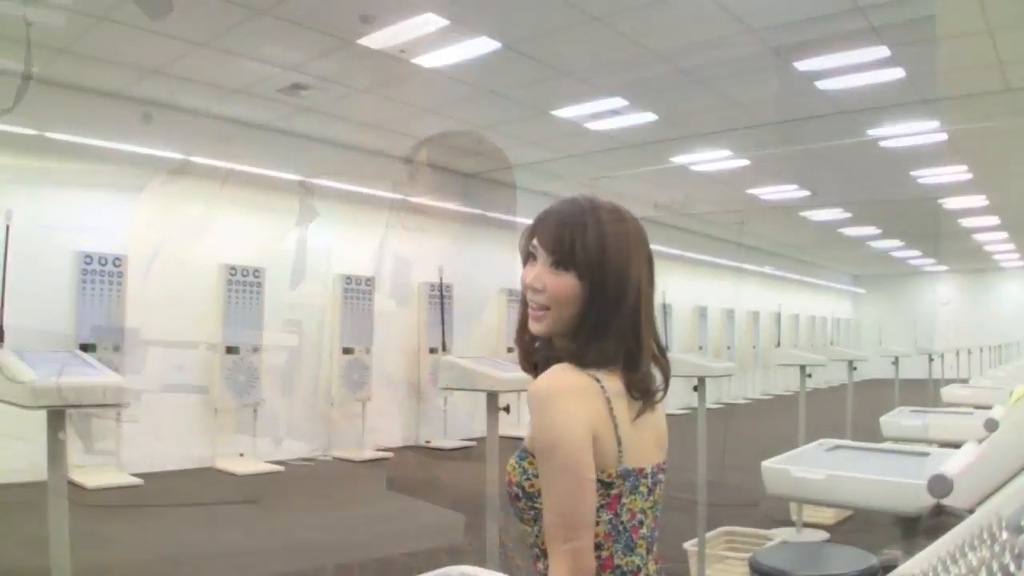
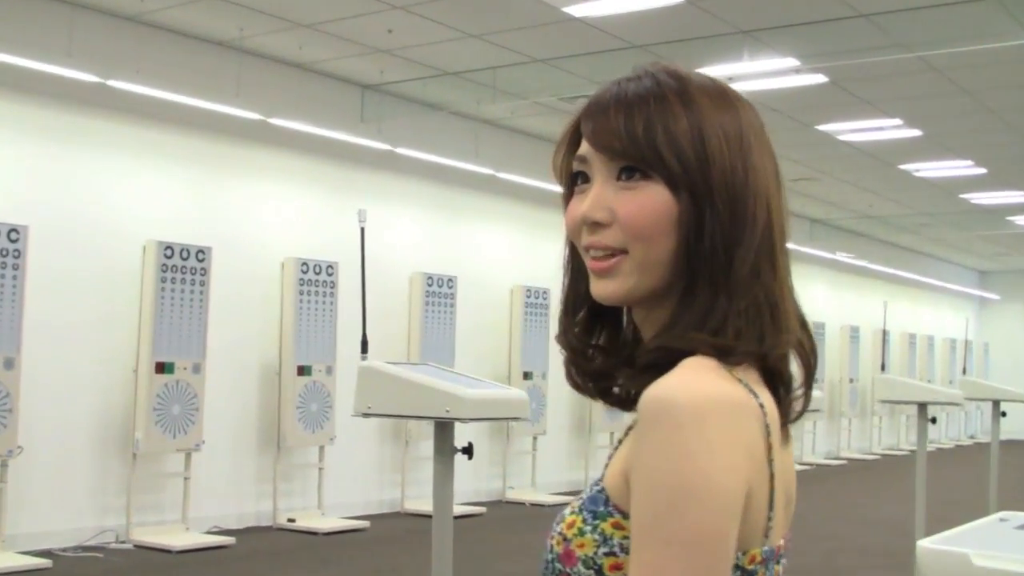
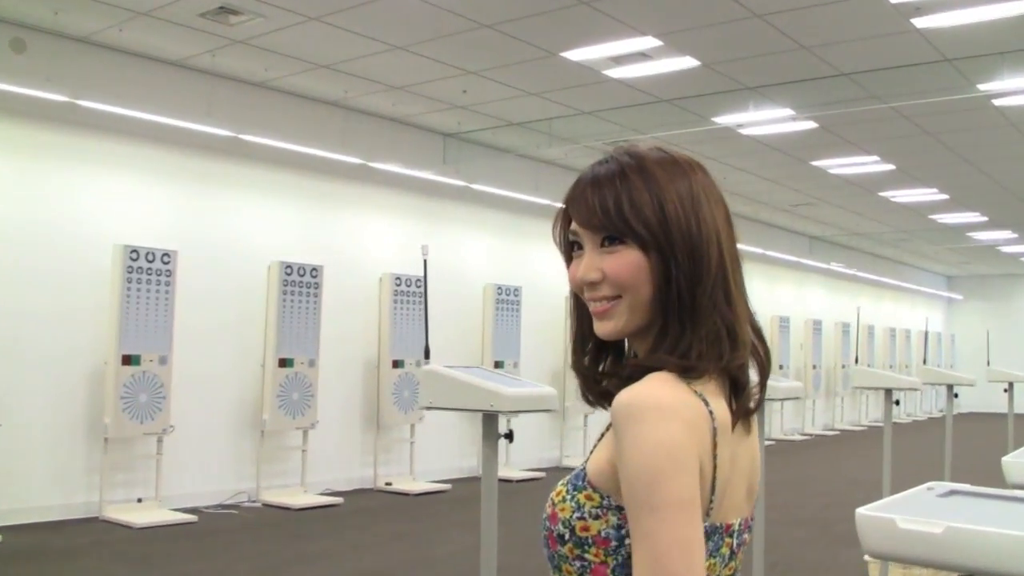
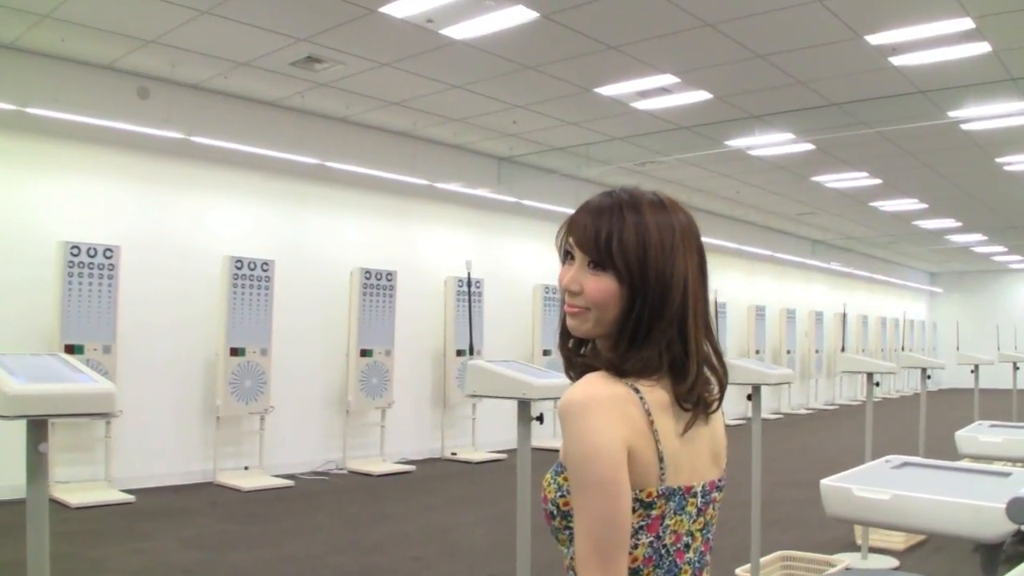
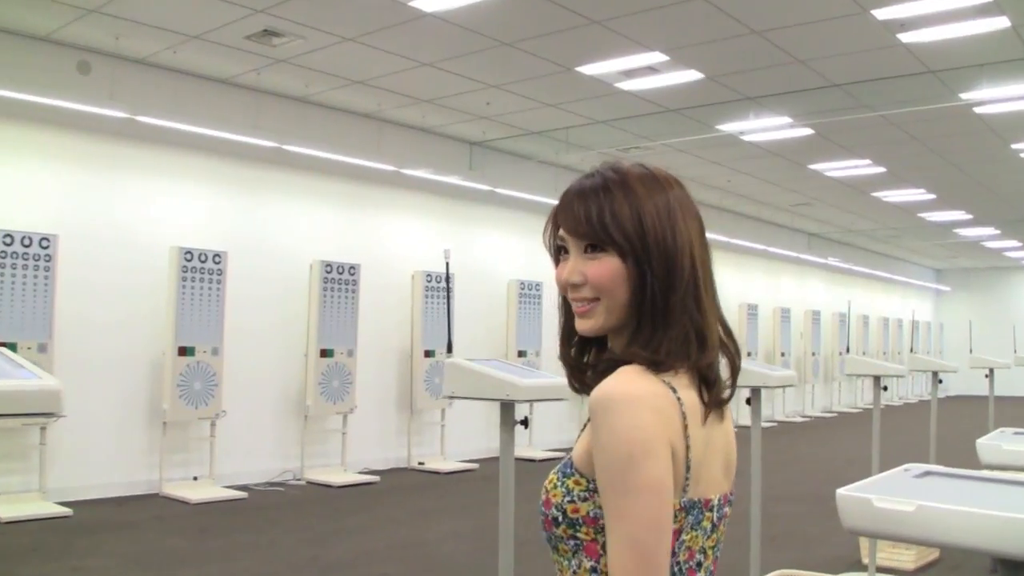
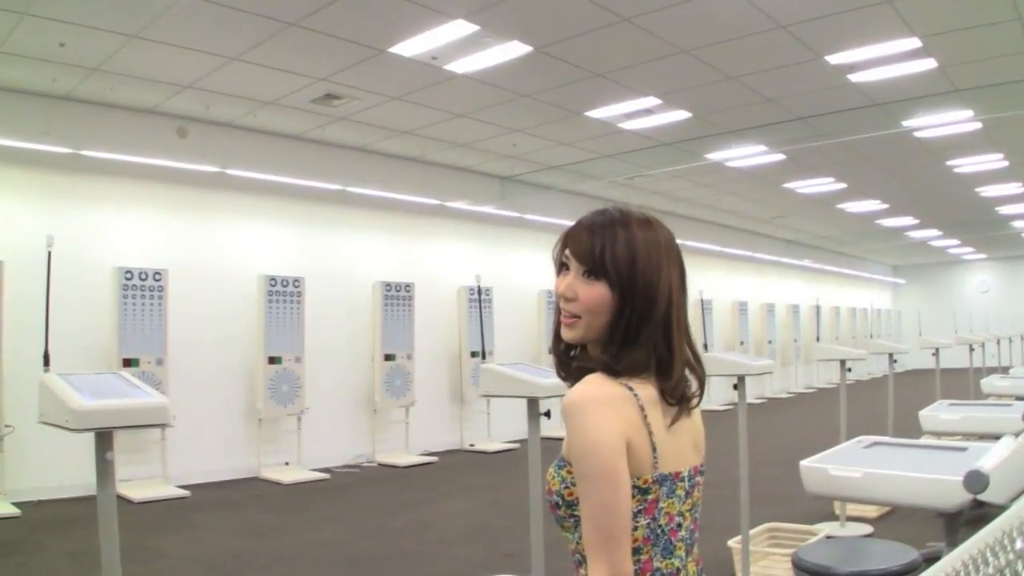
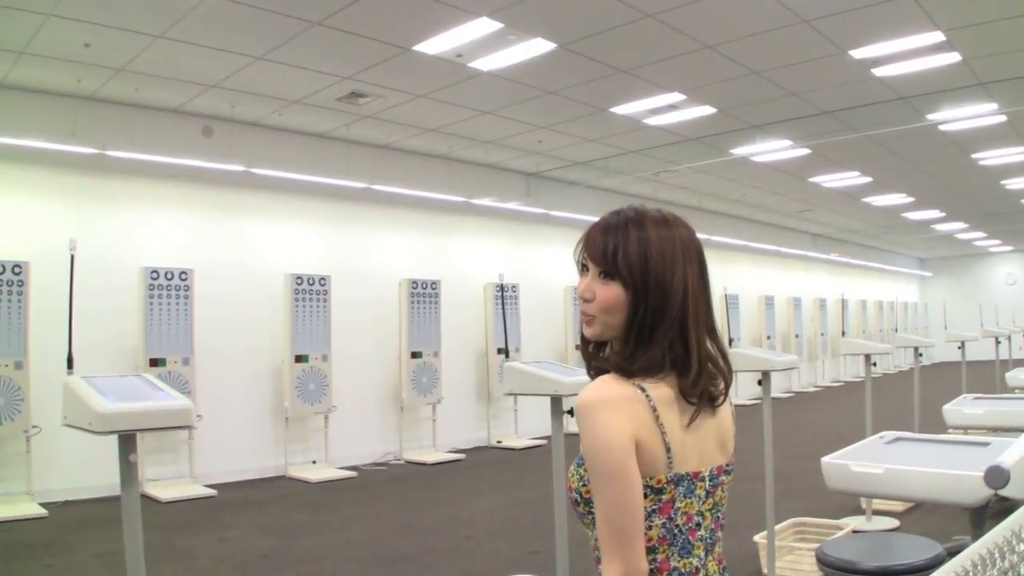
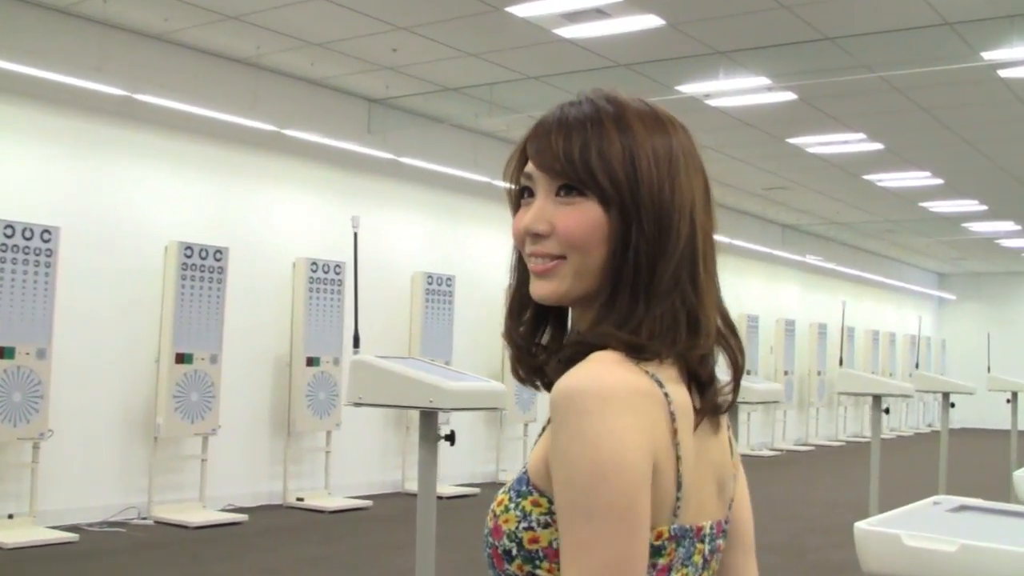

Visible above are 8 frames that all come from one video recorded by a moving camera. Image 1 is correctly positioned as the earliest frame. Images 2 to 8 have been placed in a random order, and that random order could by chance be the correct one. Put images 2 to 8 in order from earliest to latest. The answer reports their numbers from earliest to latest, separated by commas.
6, 7, 4, 5, 3, 8, 2
